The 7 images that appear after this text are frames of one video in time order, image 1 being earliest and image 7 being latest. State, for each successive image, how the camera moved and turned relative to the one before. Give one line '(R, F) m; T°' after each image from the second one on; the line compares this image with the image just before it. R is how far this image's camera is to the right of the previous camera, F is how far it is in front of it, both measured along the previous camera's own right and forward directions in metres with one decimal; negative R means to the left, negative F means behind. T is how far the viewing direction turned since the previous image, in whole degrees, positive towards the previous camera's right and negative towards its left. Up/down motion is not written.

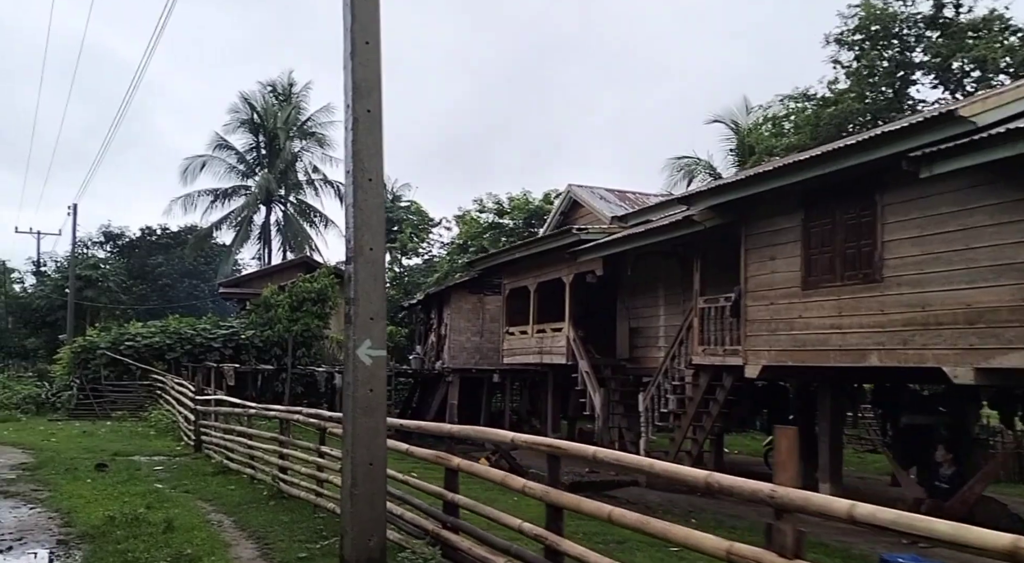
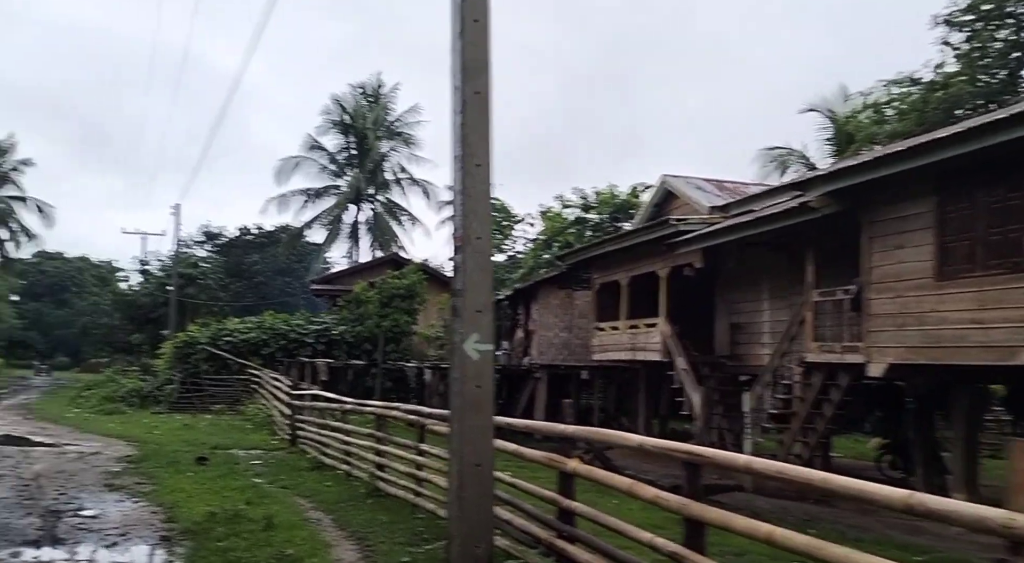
(-0.2, +0.4) m; -6°
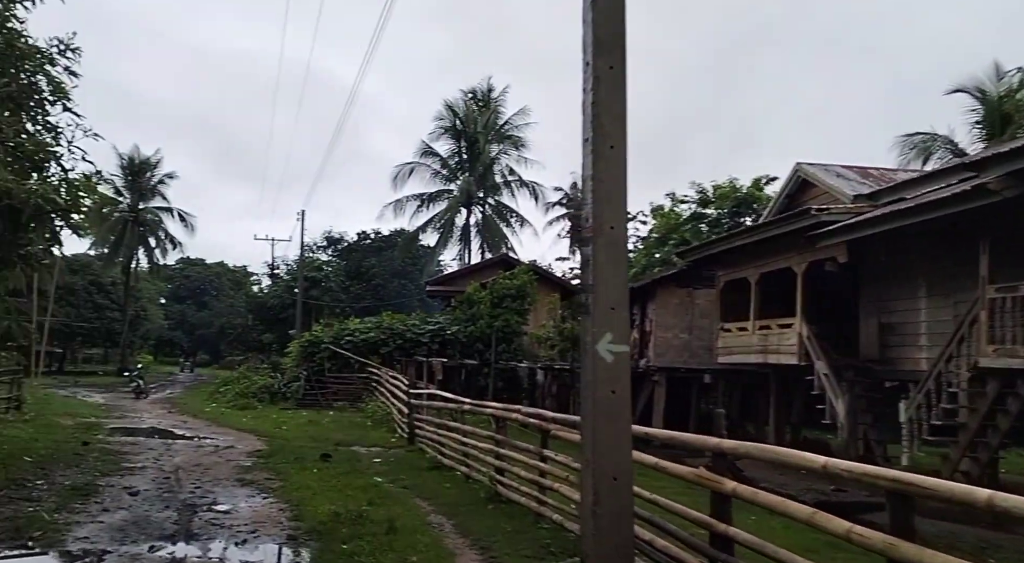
(-0.2, +0.5) m; -9°
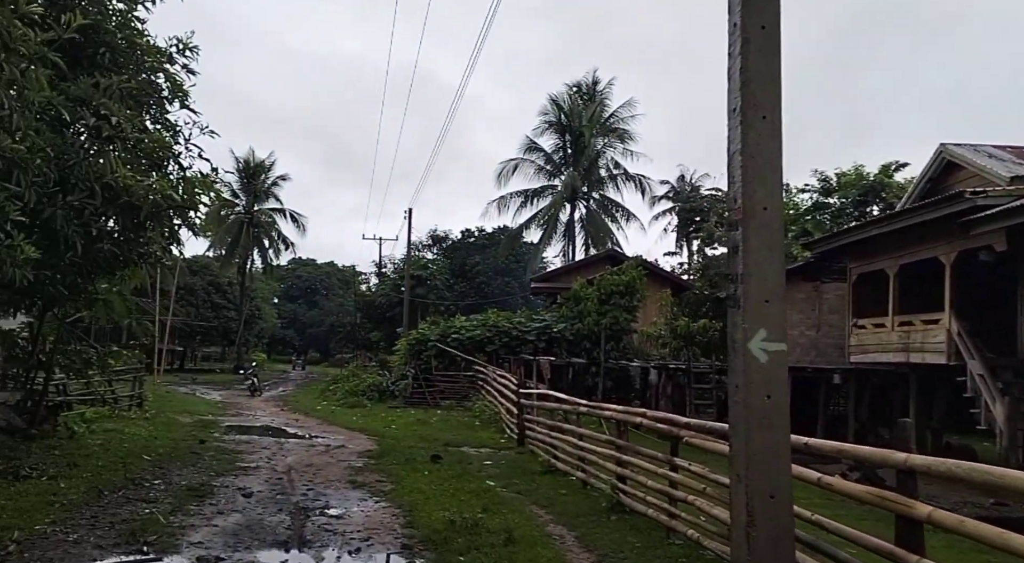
(-0.2, +0.6) m; -8°
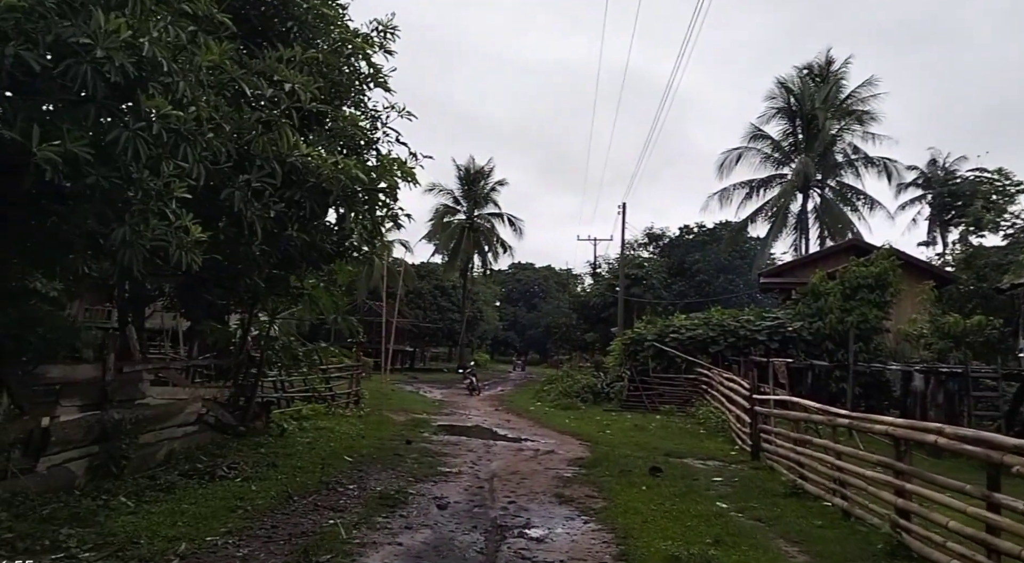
(-0.1, +1.2) m; -17°
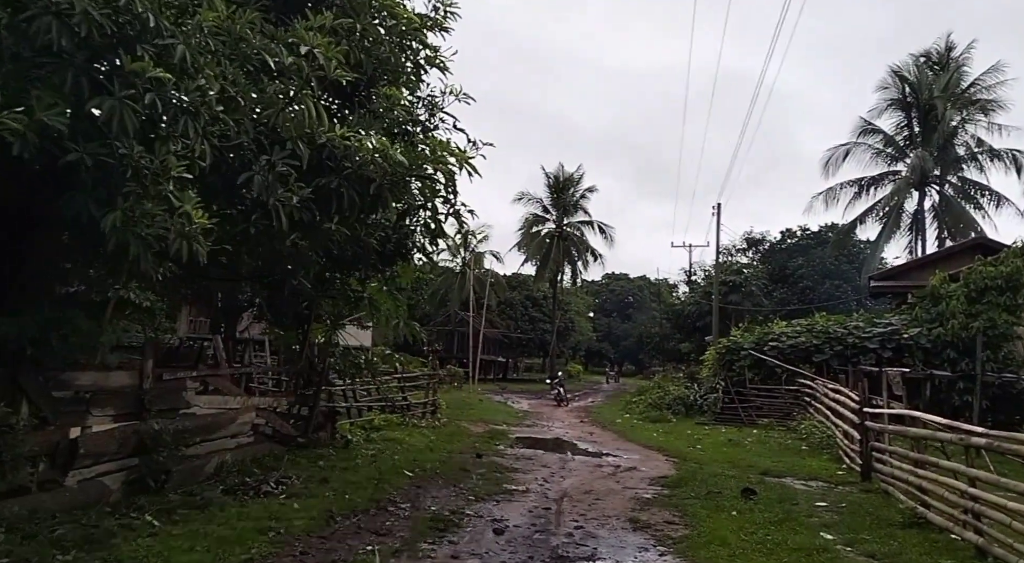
(+0.3, +0.7) m; -7°
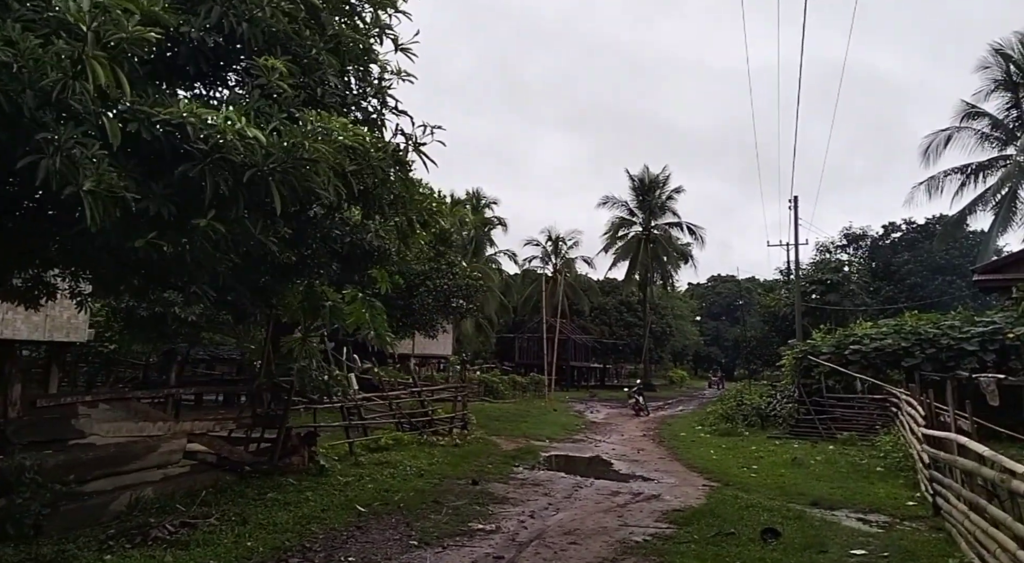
(+1.4, +1.2) m; -8°
